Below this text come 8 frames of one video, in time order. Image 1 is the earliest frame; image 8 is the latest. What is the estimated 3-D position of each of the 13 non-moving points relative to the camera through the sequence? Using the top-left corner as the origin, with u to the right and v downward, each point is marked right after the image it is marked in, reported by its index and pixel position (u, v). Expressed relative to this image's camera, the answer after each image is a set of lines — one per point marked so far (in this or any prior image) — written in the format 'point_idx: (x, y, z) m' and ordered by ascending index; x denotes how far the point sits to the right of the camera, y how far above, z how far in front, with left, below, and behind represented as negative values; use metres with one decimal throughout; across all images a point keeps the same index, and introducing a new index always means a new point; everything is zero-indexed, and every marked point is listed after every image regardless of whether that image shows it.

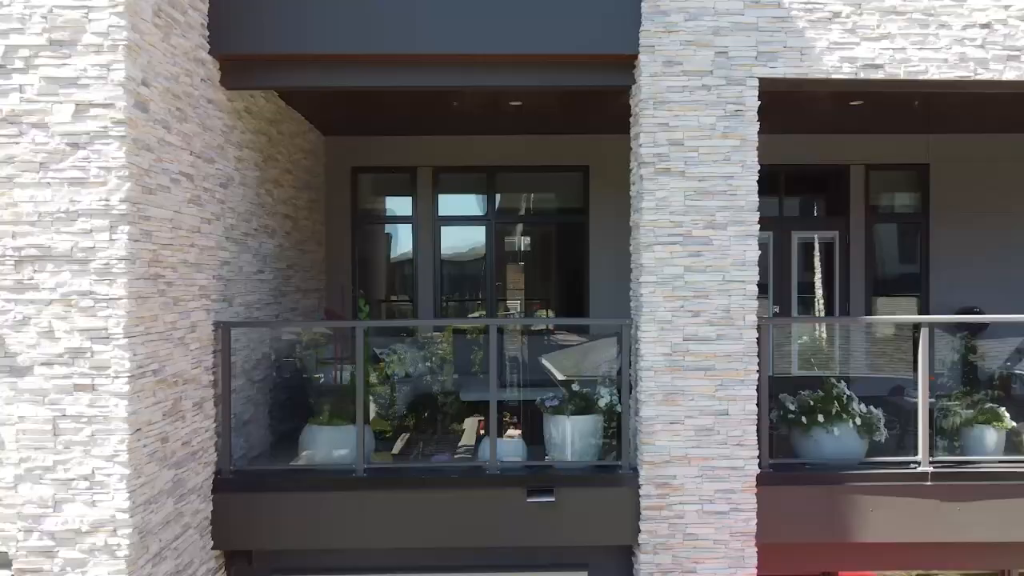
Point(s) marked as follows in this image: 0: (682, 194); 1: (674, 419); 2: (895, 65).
0: (+0.8, +0.4, +4.6) m
1: (+0.8, -0.6, +4.6) m
2: (+1.8, +1.1, +4.6) m
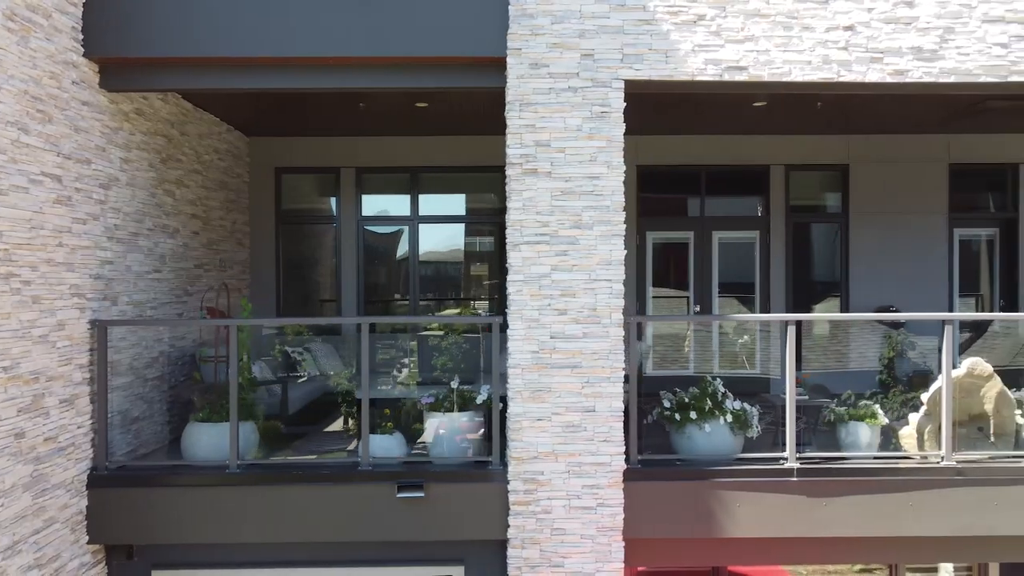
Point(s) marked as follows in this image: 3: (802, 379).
0: (+0.2, +0.4, +4.7) m
1: (+0.1, -0.6, +4.7) m
2: (+1.2, +1.1, +4.7) m
3: (+1.5, -0.5, +4.9) m
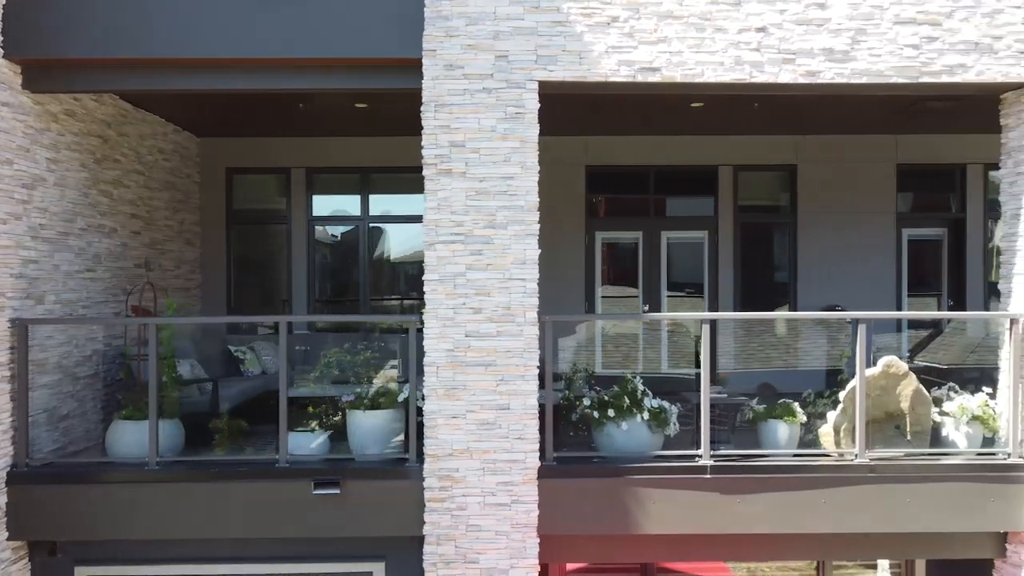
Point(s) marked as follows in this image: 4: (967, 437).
0: (-0.2, +0.5, +4.7) m
1: (-0.3, -0.6, +4.8) m
2: (+0.8, +1.1, +4.8) m
3: (+1.1, -0.4, +4.9) m
4: (+2.4, -0.8, +5.1) m
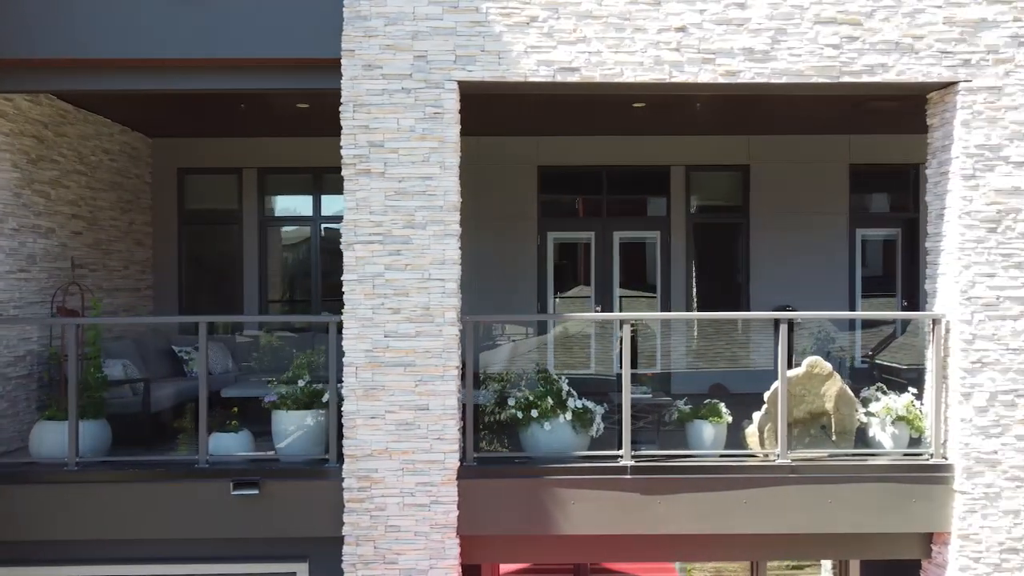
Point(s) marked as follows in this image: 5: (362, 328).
0: (-0.6, +0.5, +4.7) m
1: (-0.7, -0.6, +4.7) m
2: (+0.4, +1.1, +4.8) m
3: (+0.7, -0.4, +4.9) m
4: (+2.0, -0.8, +5.0) m
5: (-0.7, -0.2, +4.7) m
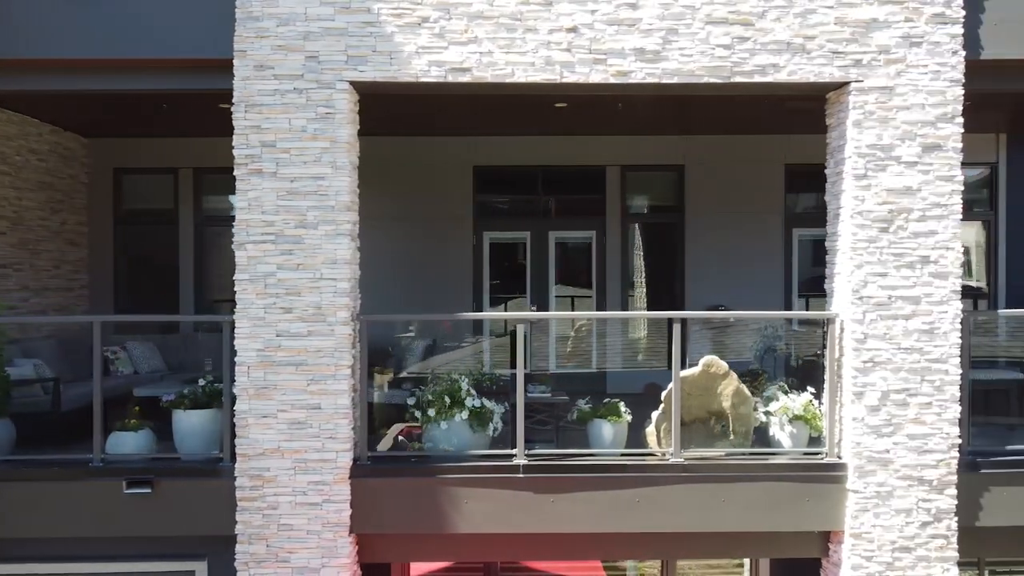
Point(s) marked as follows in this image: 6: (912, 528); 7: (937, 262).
0: (-1.1, +0.5, +4.8) m
1: (-1.2, -0.6, +4.8) m
2: (-0.1, +1.1, +4.8) m
3: (+0.2, -0.4, +4.9) m
4: (+1.4, -0.8, +5.1) m
5: (-1.3, -0.2, +4.8) m
6: (+2.0, -1.2, +4.9) m
7: (+2.1, +0.1, +4.8) m
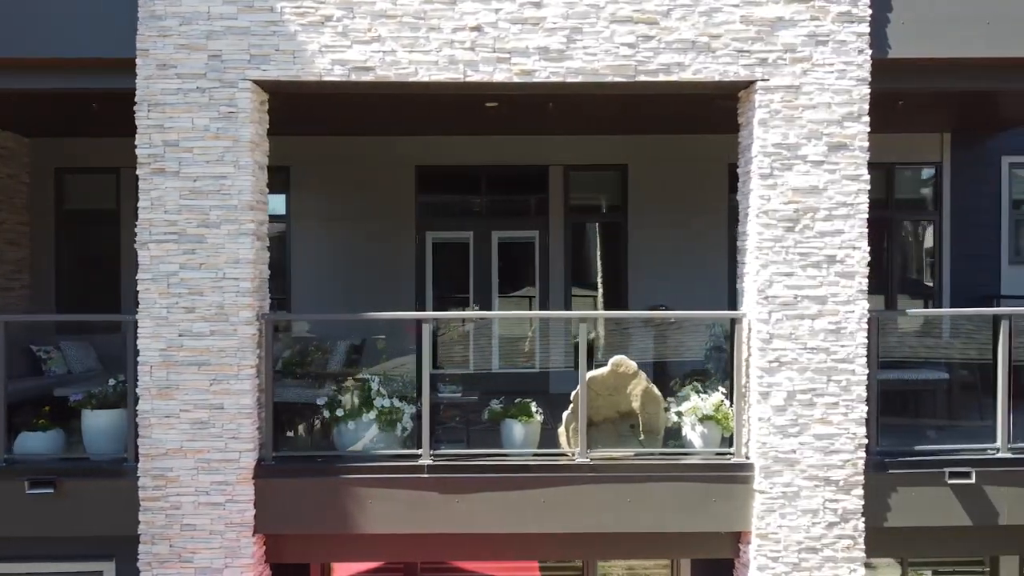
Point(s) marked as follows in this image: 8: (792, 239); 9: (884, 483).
0: (-1.6, +0.5, +4.7) m
1: (-1.7, -0.6, +4.8) m
2: (-0.6, +1.1, +4.8) m
3: (-0.3, -0.4, +4.9) m
4: (+1.0, -0.8, +5.0) m
5: (-1.7, -0.2, +4.7) m
6: (+1.5, -1.2, +4.8) m
7: (+1.6, +0.1, +4.8) m
8: (+1.4, +0.2, +4.8) m
9: (+1.9, -1.0, +4.9) m
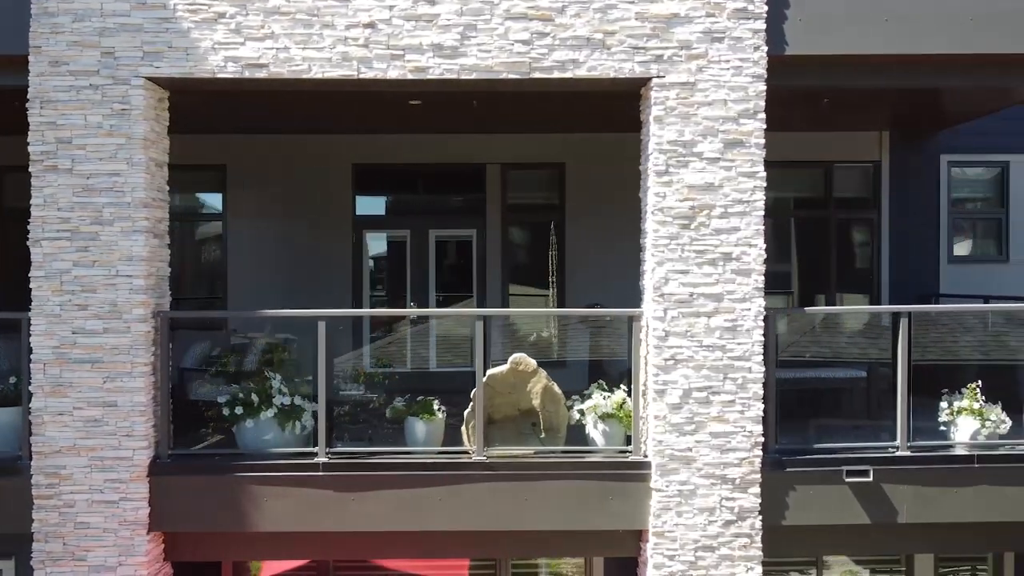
0: (-2.1, +0.5, +4.7) m
1: (-2.2, -0.6, +4.7) m
2: (-1.1, +1.1, +4.7) m
3: (-0.8, -0.4, +4.9) m
4: (+0.5, -0.8, +5.0) m
5: (-2.2, -0.2, +4.7) m
6: (+1.0, -1.2, +4.8) m
7: (+1.1, +0.1, +4.8) m
8: (+0.9, +0.3, +4.8) m
9: (+1.3, -1.0, +4.9) m
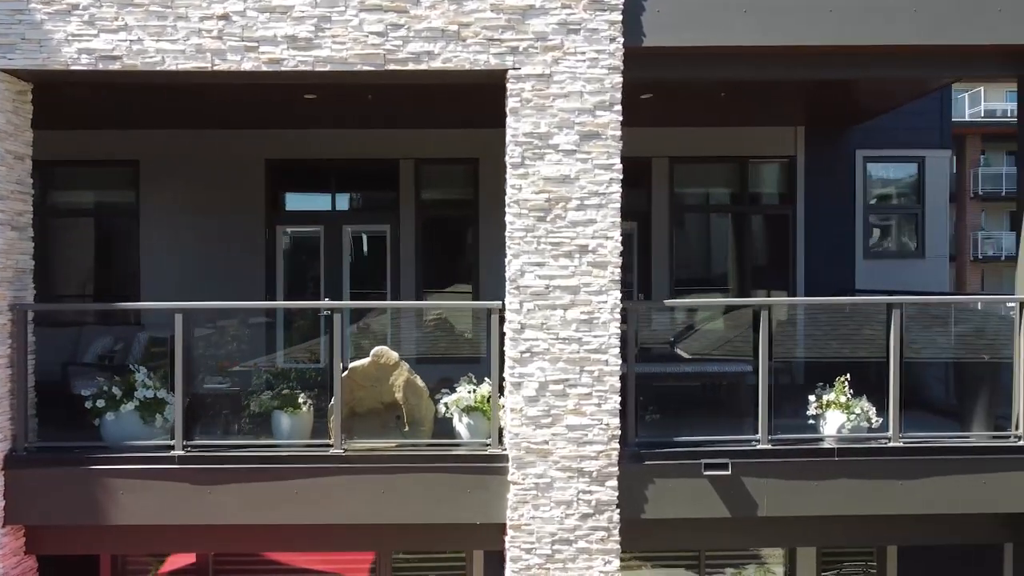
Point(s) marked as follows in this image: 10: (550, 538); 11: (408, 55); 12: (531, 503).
0: (-2.8, +0.5, +4.7) m
1: (-2.9, -0.6, +4.7) m
2: (-1.8, +1.1, +4.7) m
3: (-1.5, -0.4, +4.9) m
4: (-0.2, -0.7, +5.0) m
5: (-2.9, -0.1, +4.7) m
6: (+0.3, -1.1, +4.8) m
7: (+0.4, +0.2, +4.8) m
8: (+0.2, +0.3, +4.8) m
9: (+0.6, -0.9, +4.9) m
10: (+0.2, -1.2, +4.8) m
11: (-0.5, +1.1, +4.8) m
12: (+0.1, -1.1, +4.8) m
